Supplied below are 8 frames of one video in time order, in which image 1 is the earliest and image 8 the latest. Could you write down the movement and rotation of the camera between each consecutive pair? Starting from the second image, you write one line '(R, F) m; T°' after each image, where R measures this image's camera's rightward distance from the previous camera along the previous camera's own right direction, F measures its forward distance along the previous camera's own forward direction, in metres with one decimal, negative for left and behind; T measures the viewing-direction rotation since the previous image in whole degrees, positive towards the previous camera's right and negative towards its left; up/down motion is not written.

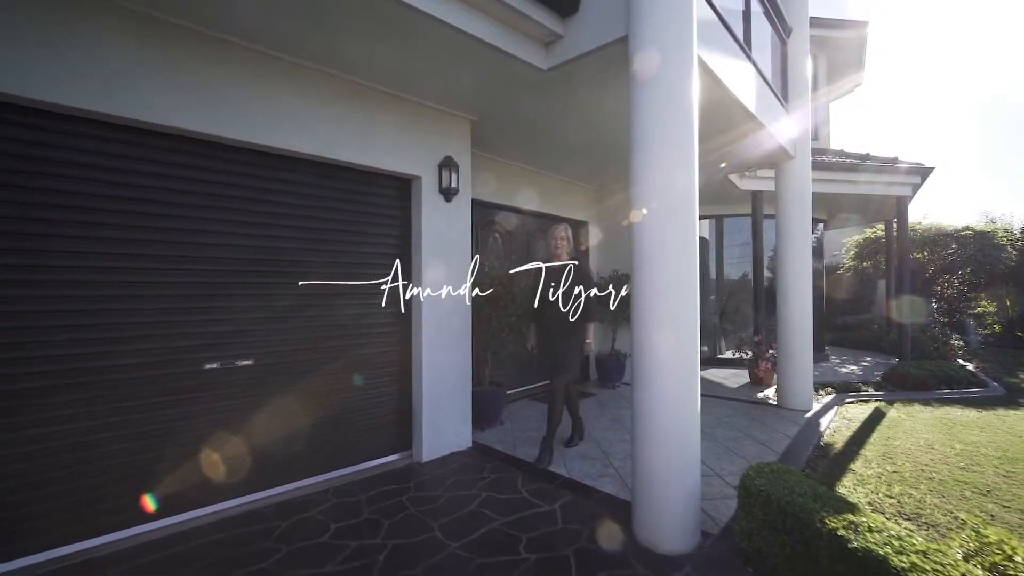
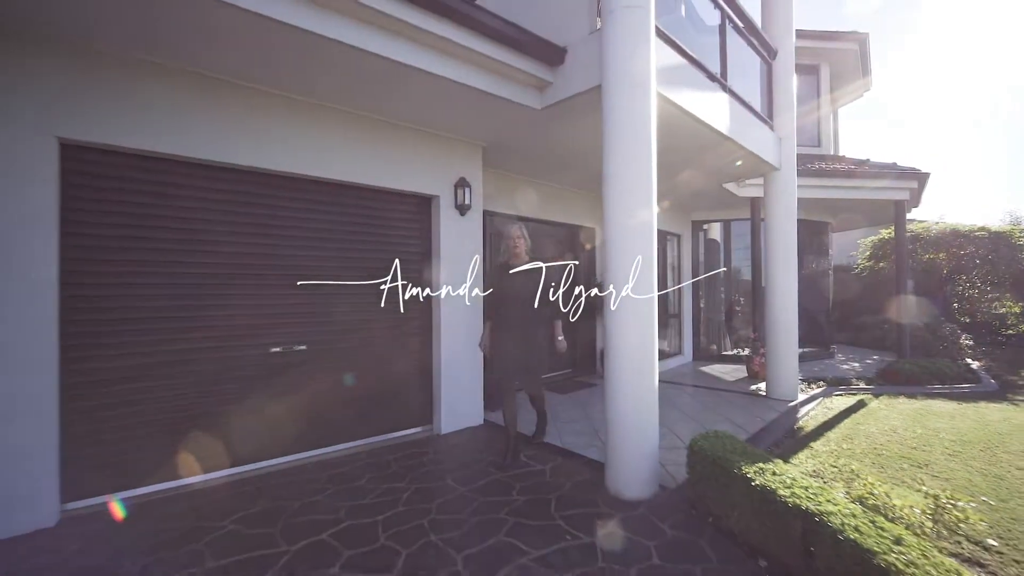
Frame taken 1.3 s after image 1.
(+0.2, -0.7) m; -3°
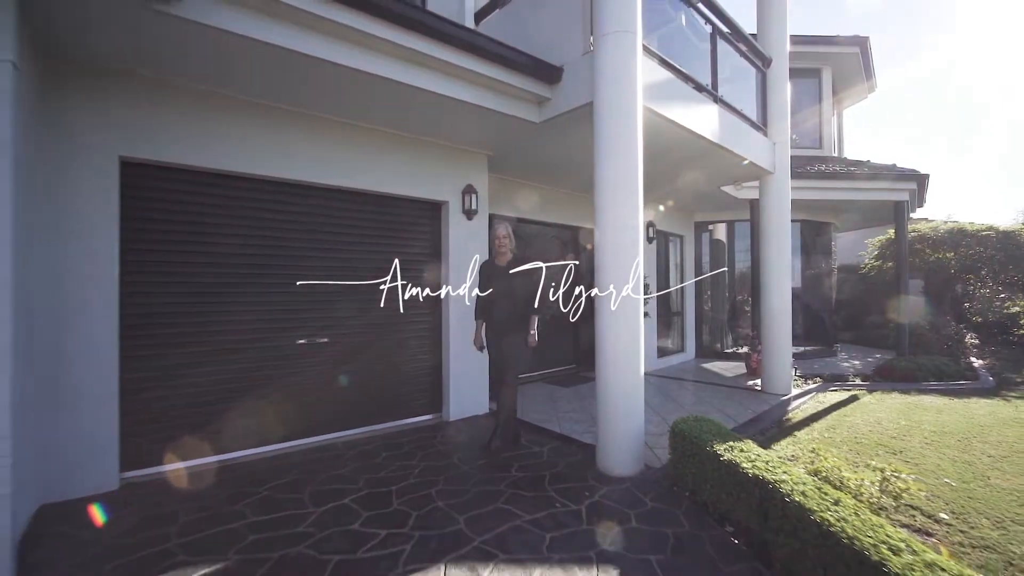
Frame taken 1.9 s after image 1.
(+0.1, -0.4) m; -2°
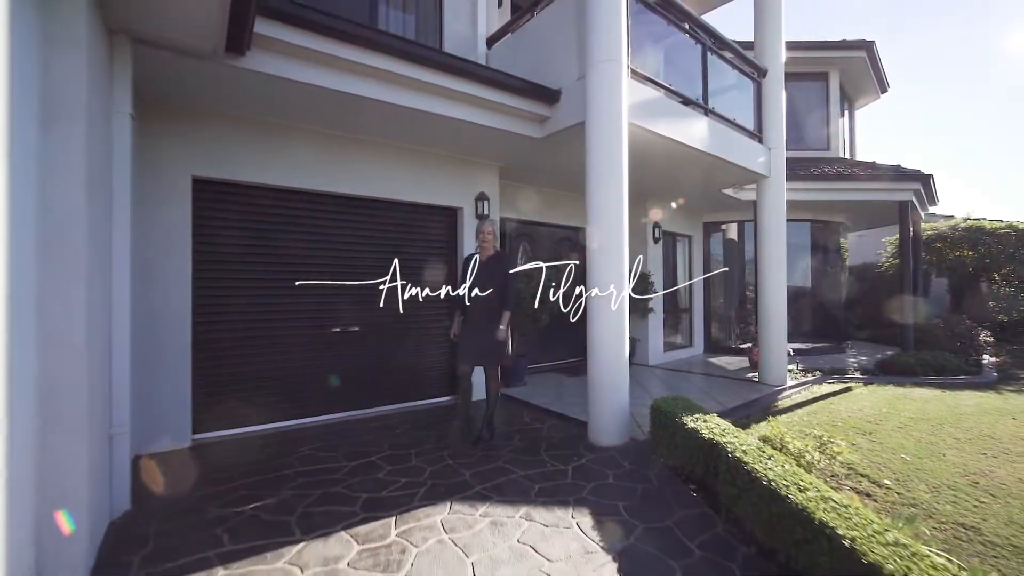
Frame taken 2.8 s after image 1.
(+0.2, -0.6) m; -3°
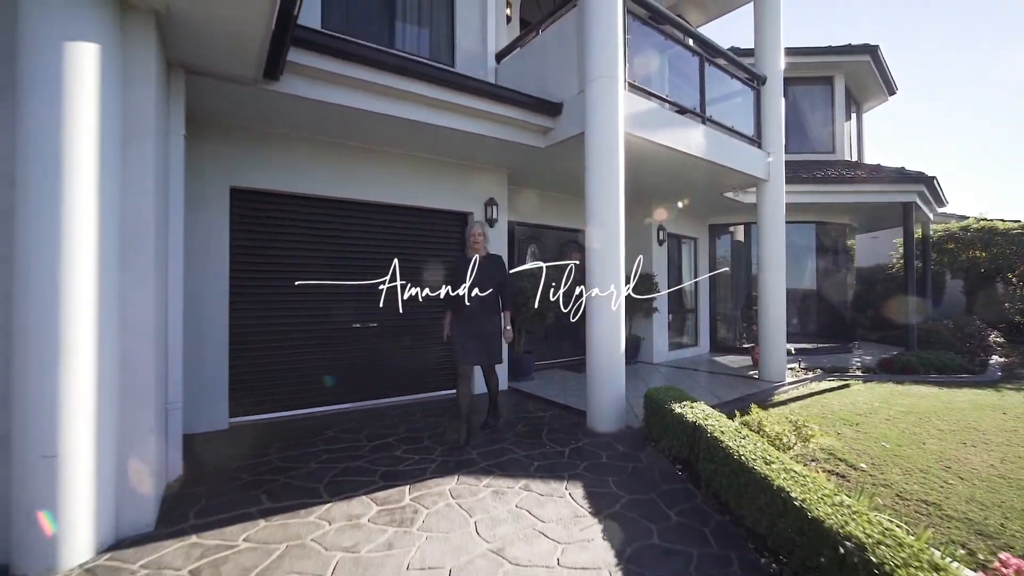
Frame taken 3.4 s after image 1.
(+0.1, -0.4) m; -2°
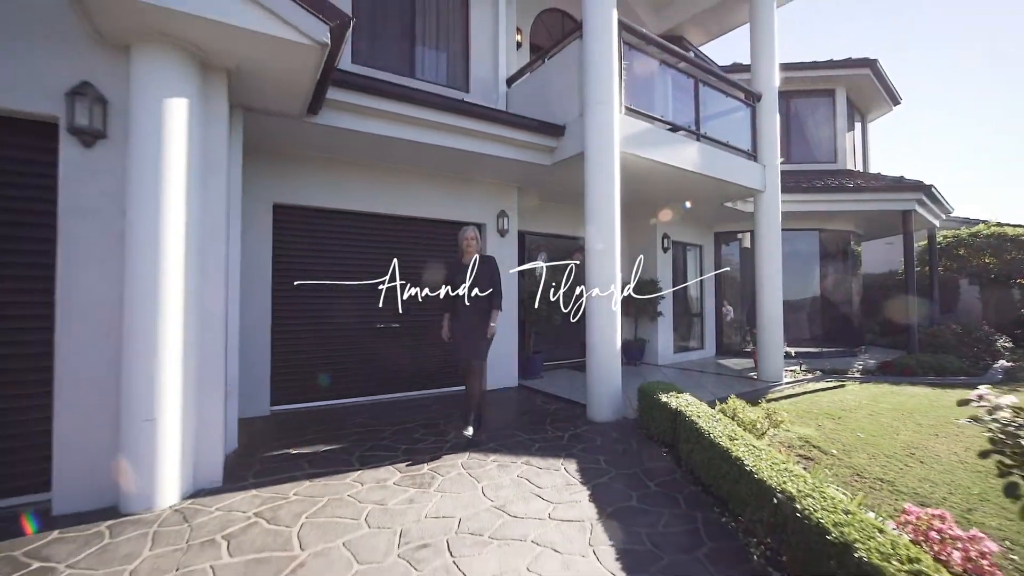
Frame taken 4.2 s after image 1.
(+0.1, -0.5) m; -2°
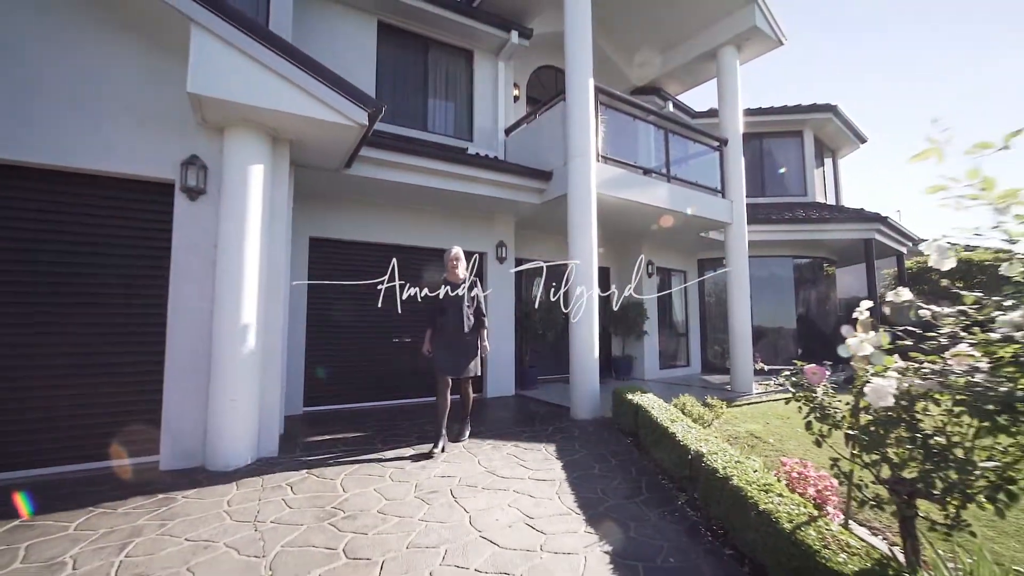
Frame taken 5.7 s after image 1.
(+0.2, -0.9) m; -1°
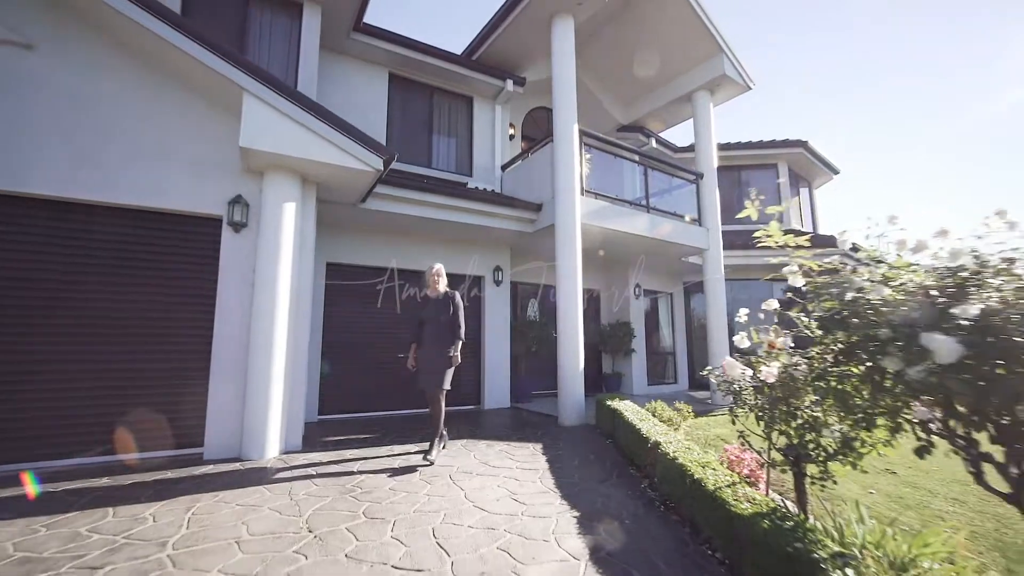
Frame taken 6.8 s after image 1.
(+0.1, -0.7) m; 0°
